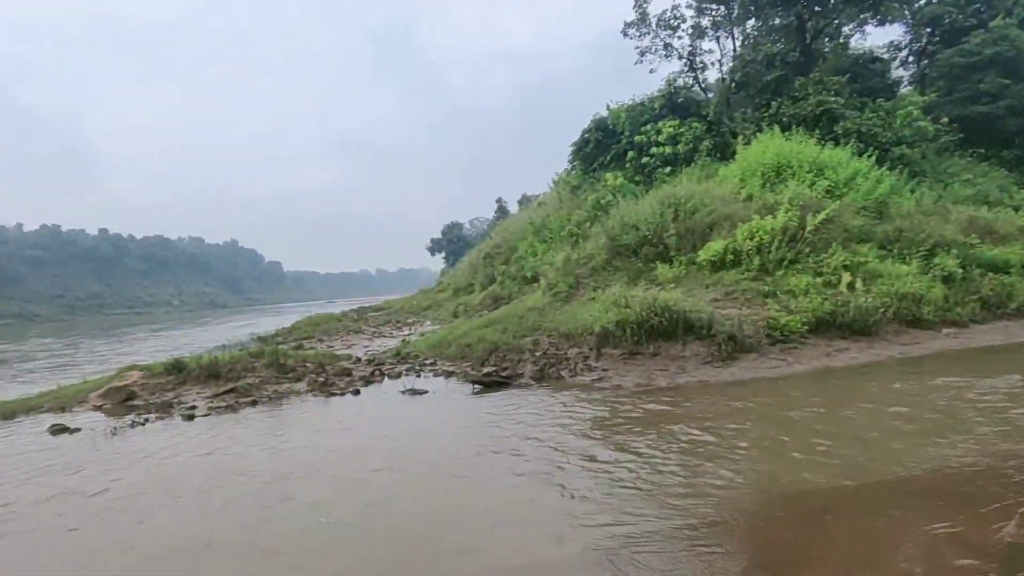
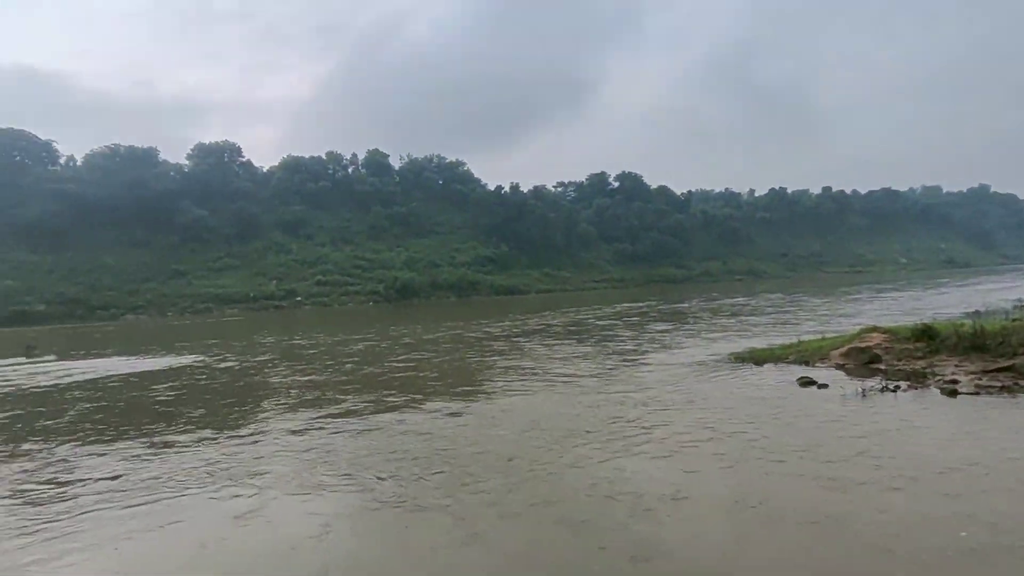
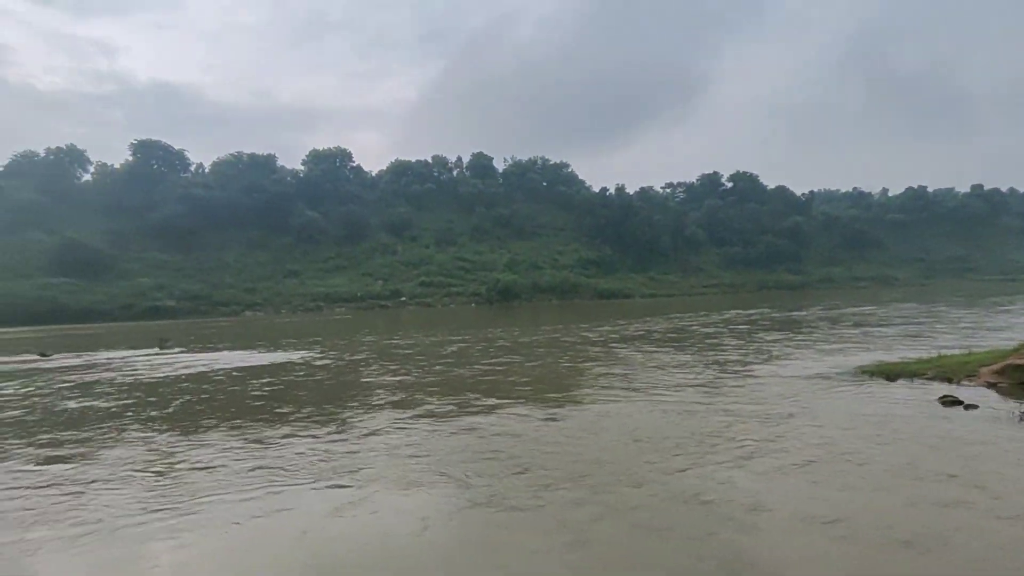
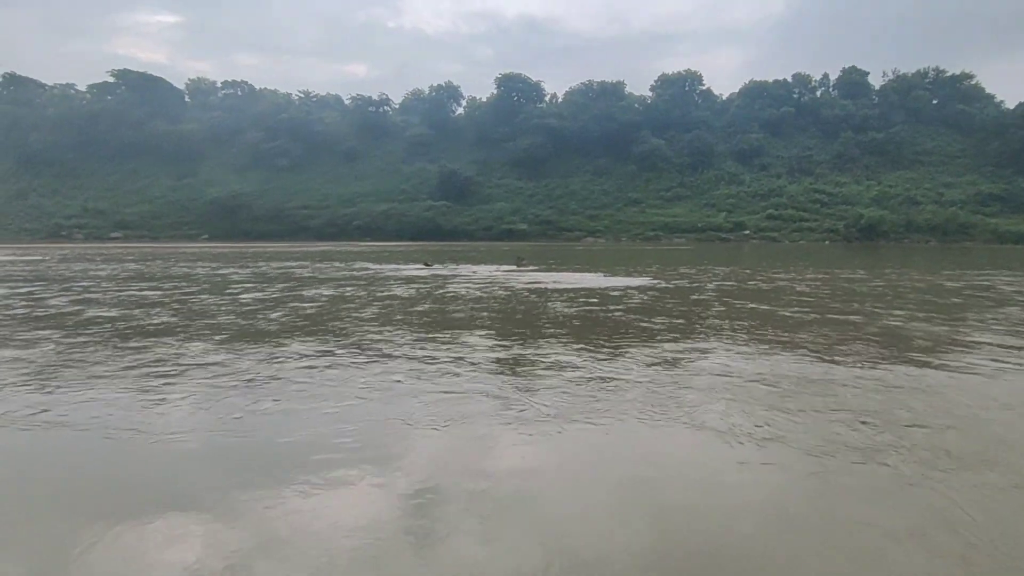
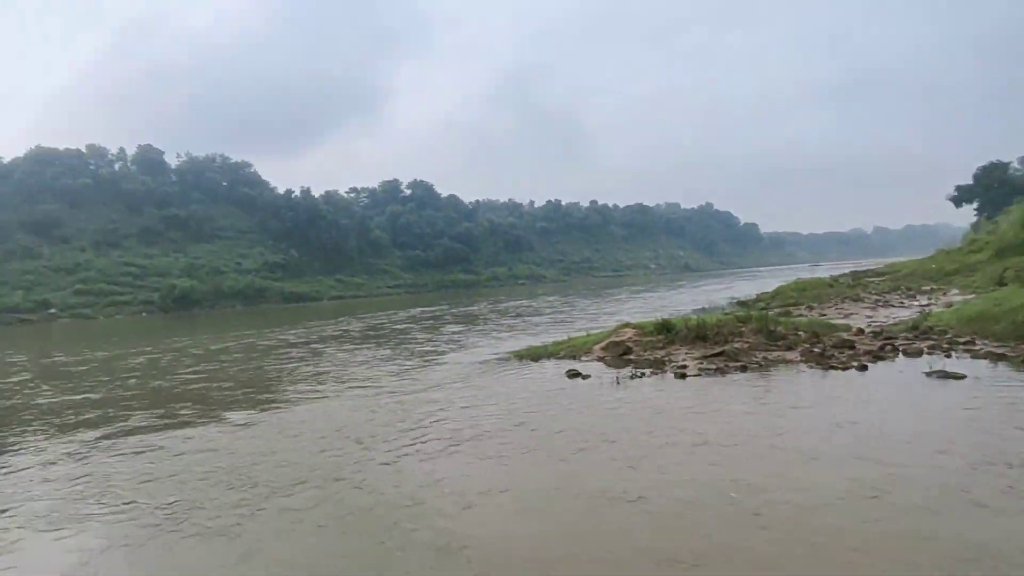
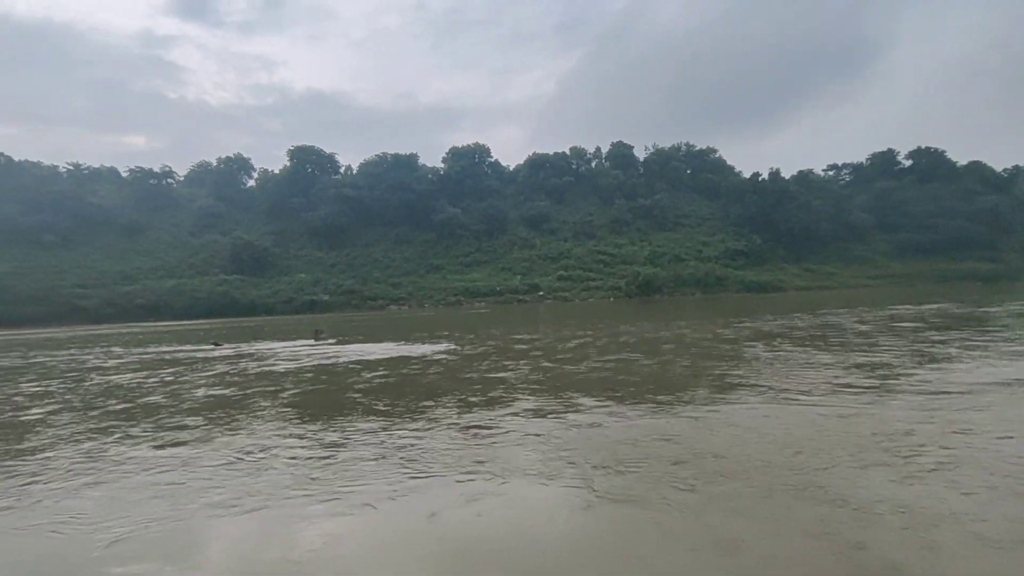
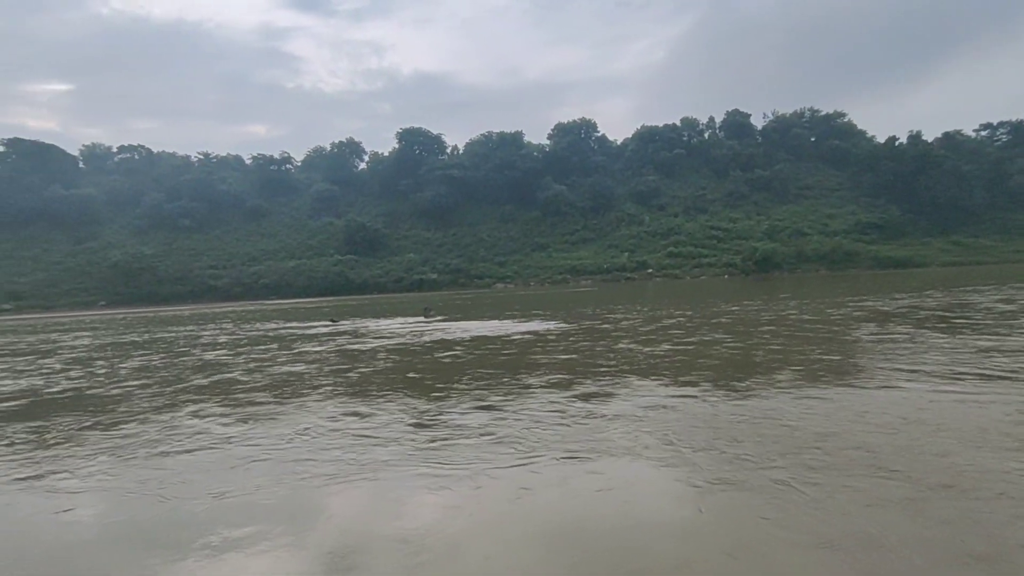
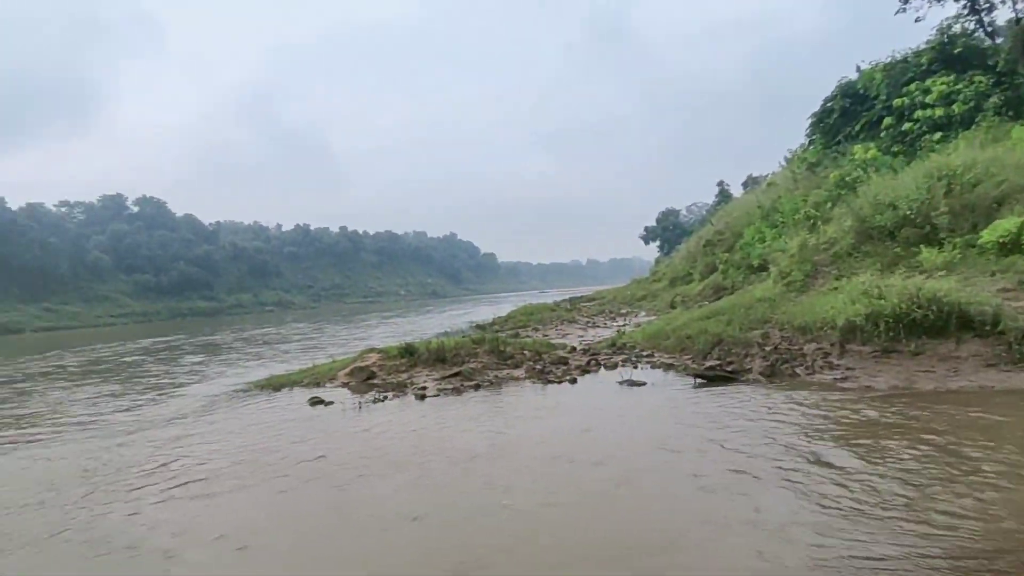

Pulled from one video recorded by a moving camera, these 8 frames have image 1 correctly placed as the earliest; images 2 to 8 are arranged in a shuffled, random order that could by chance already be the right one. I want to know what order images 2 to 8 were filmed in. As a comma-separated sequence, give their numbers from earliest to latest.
8, 5, 2, 3, 6, 7, 4
